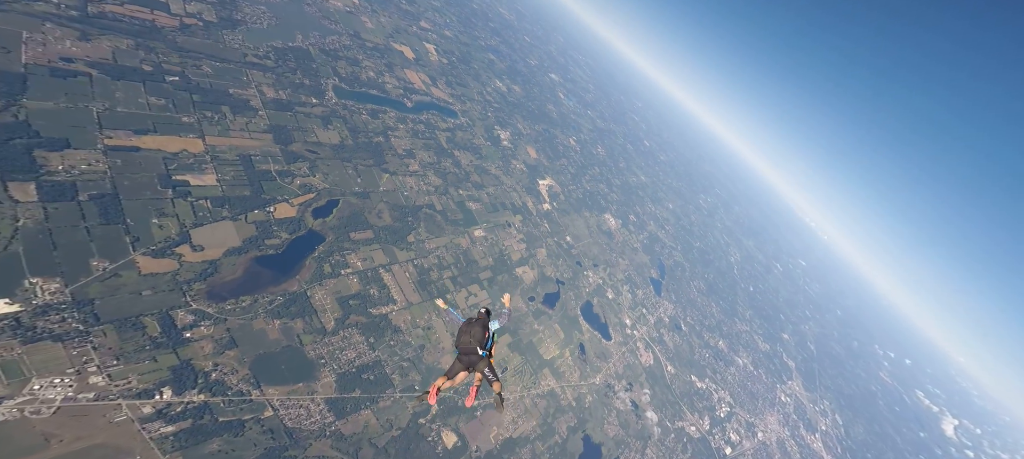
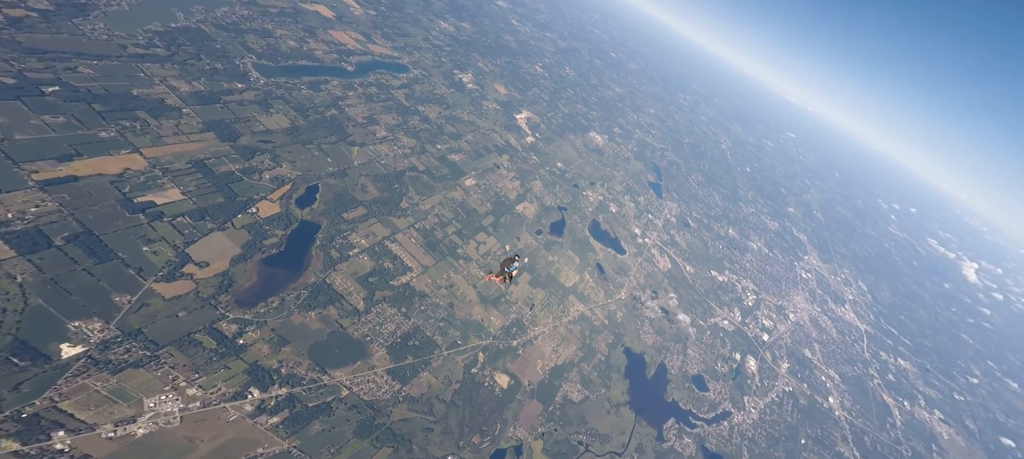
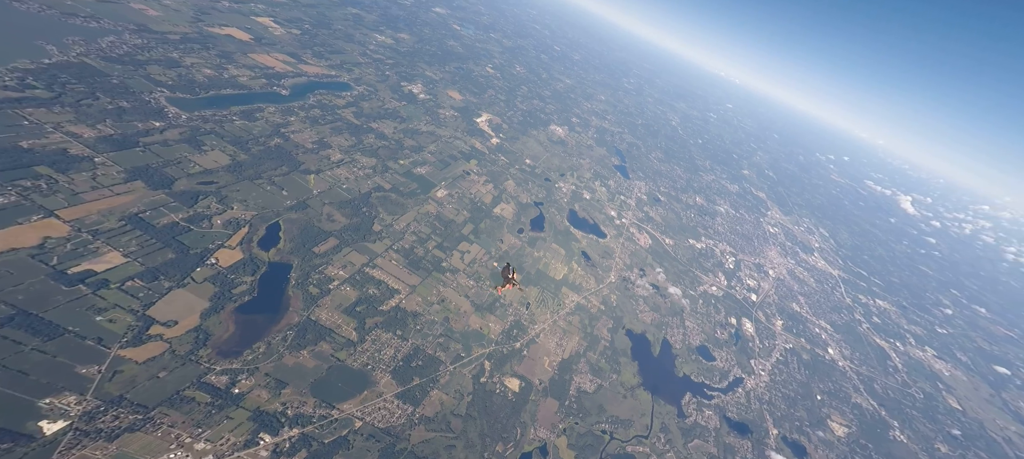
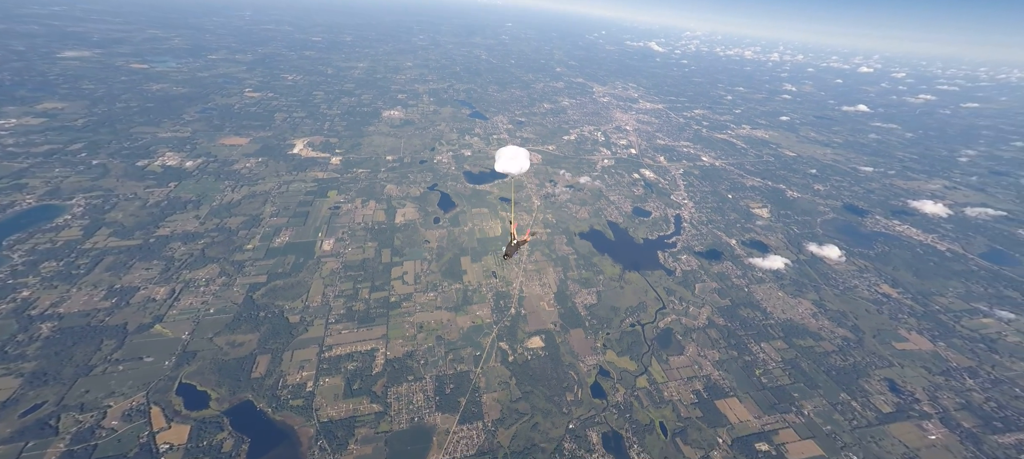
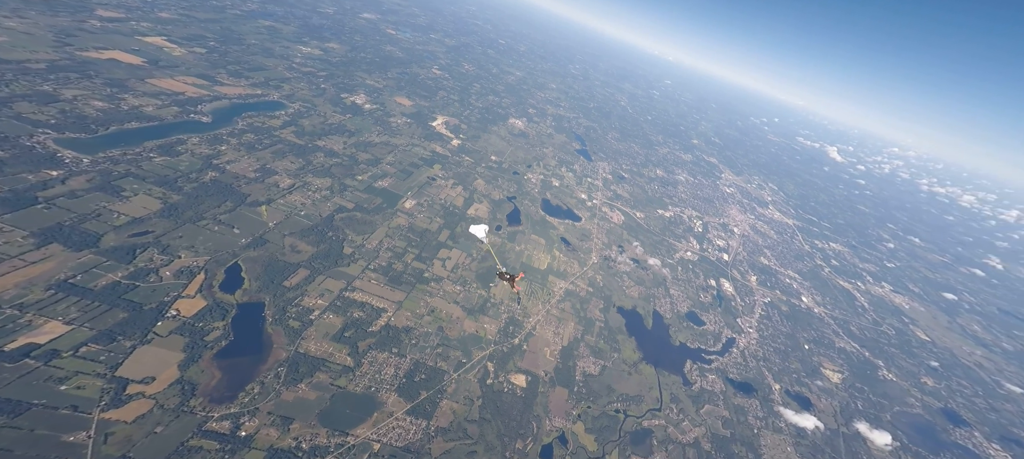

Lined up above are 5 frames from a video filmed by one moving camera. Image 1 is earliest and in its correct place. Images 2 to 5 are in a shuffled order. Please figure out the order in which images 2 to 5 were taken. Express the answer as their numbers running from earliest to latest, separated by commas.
2, 3, 5, 4
